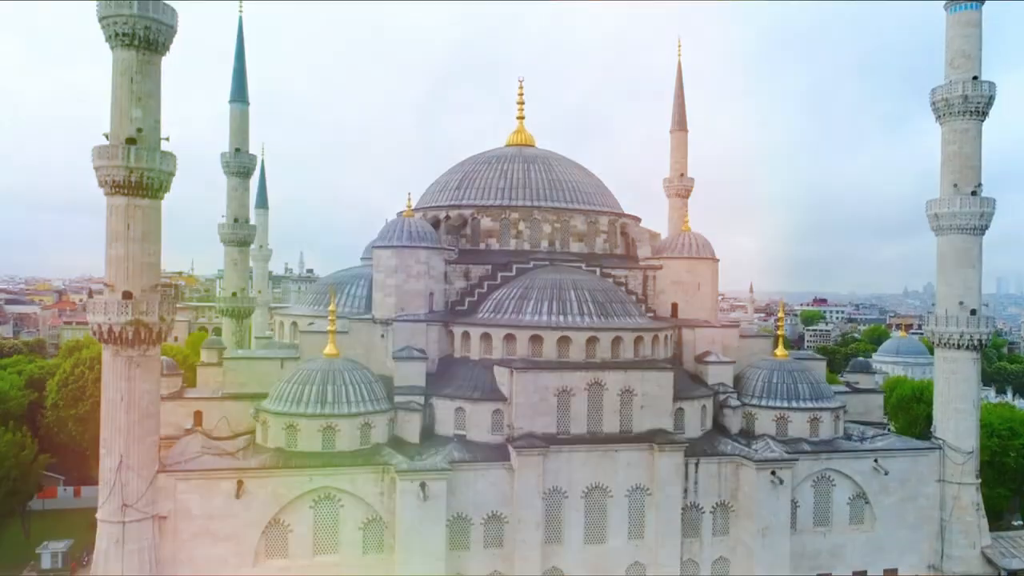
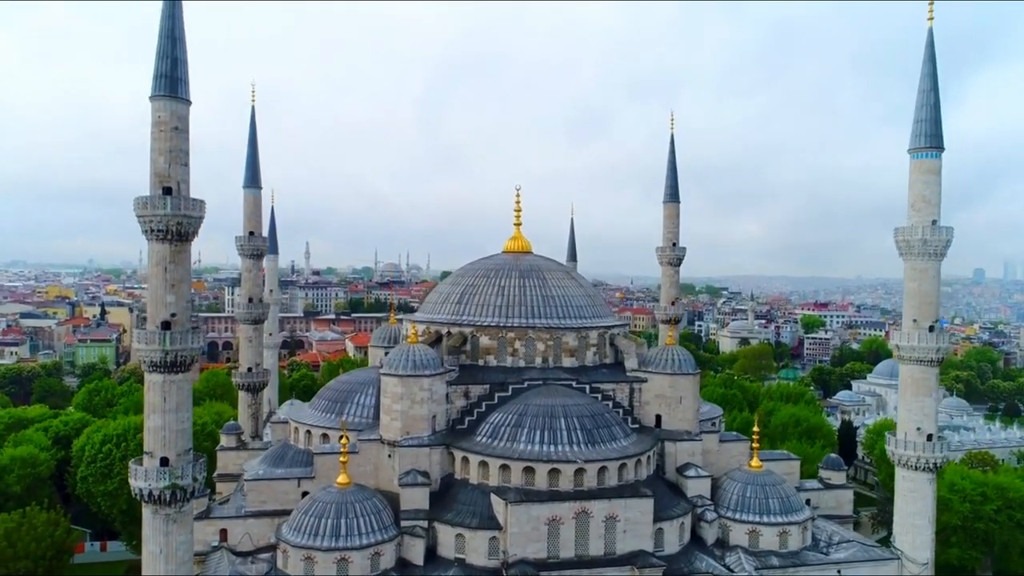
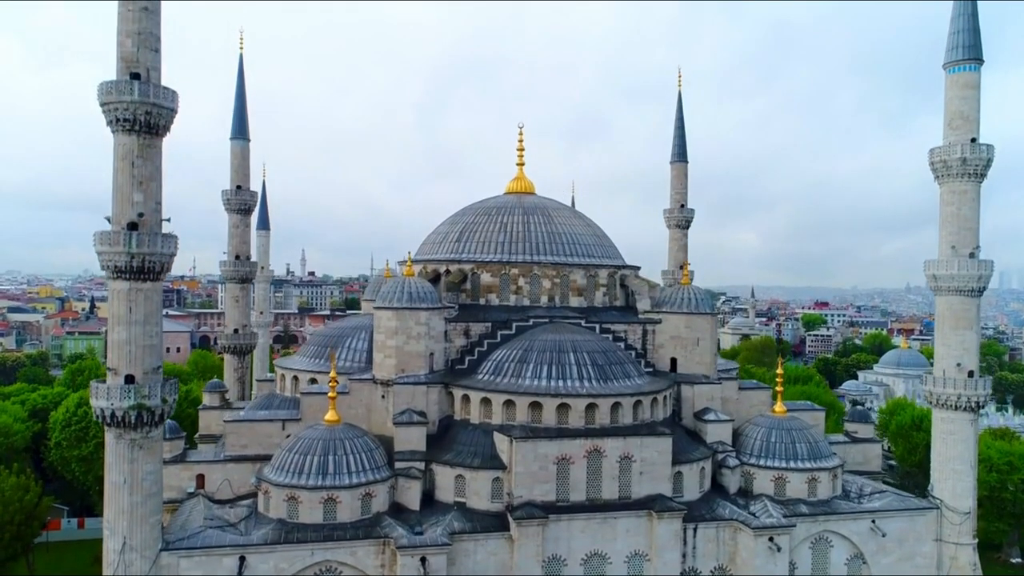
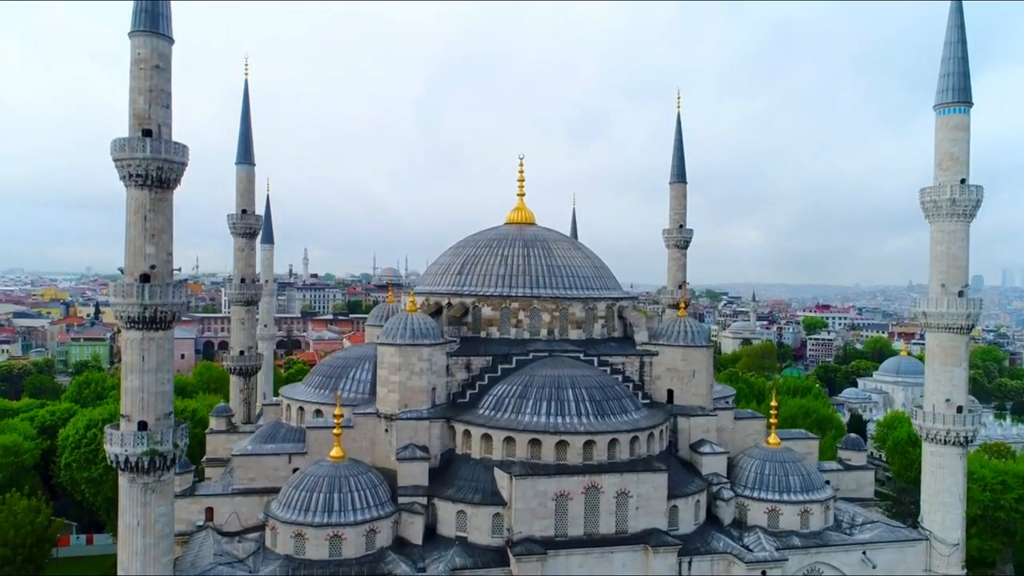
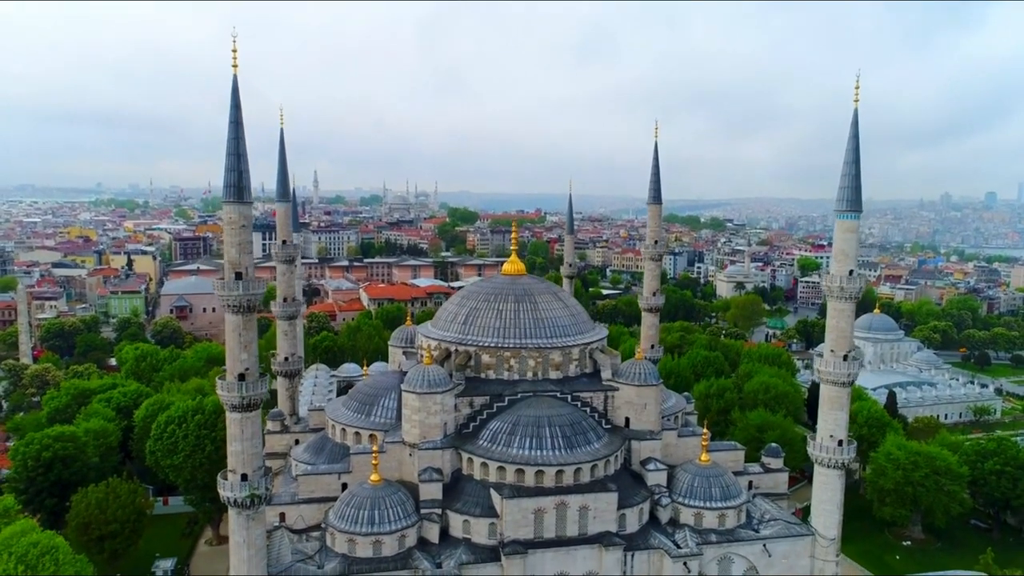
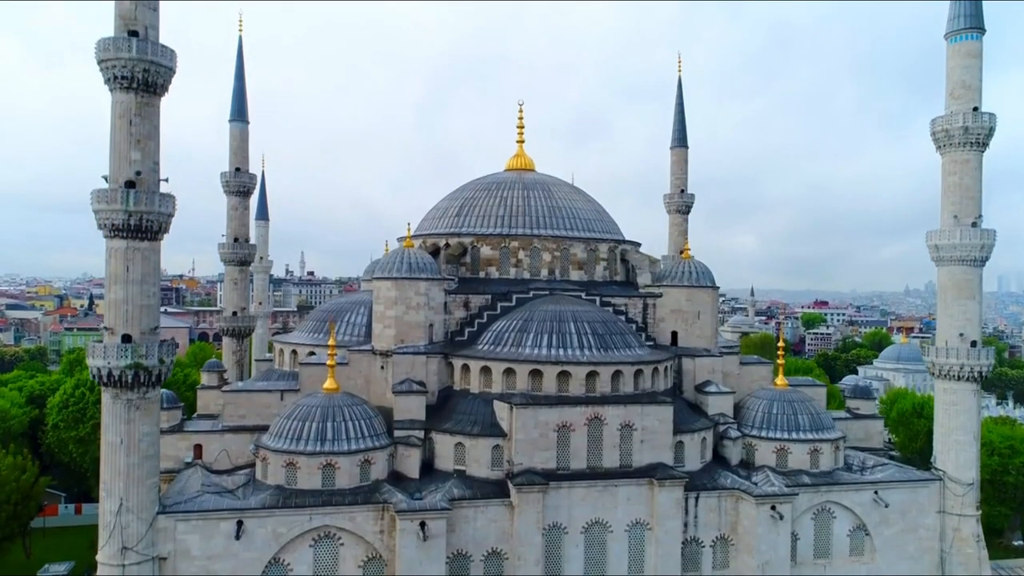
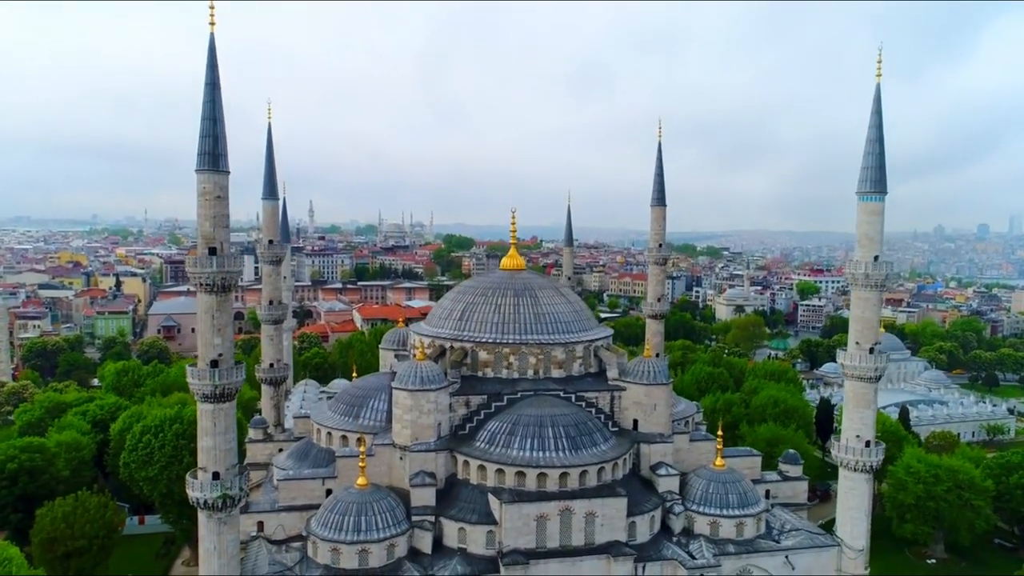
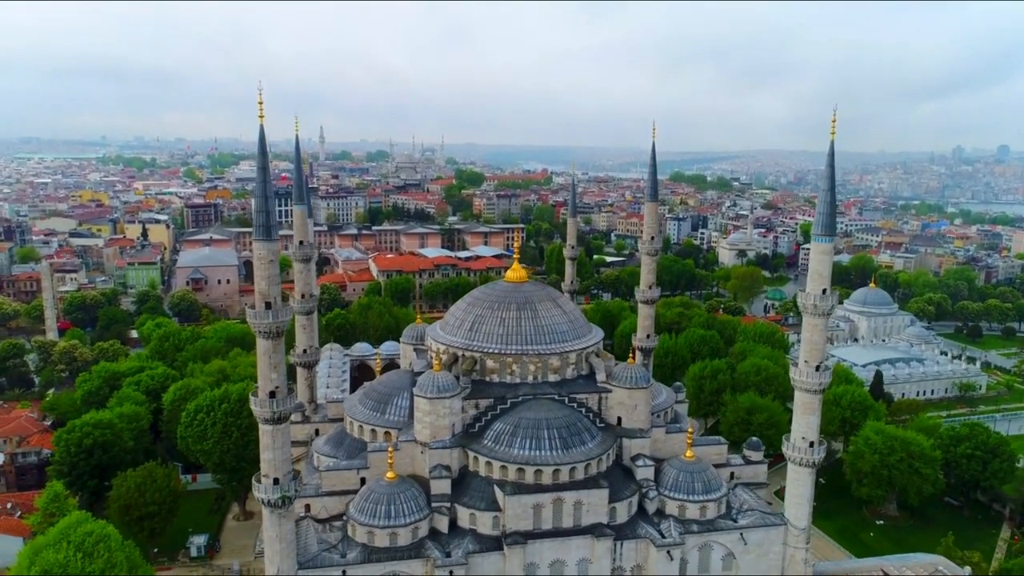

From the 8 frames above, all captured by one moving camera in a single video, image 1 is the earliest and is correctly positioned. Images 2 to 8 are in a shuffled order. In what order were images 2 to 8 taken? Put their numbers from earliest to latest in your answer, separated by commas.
6, 3, 4, 2, 7, 5, 8
